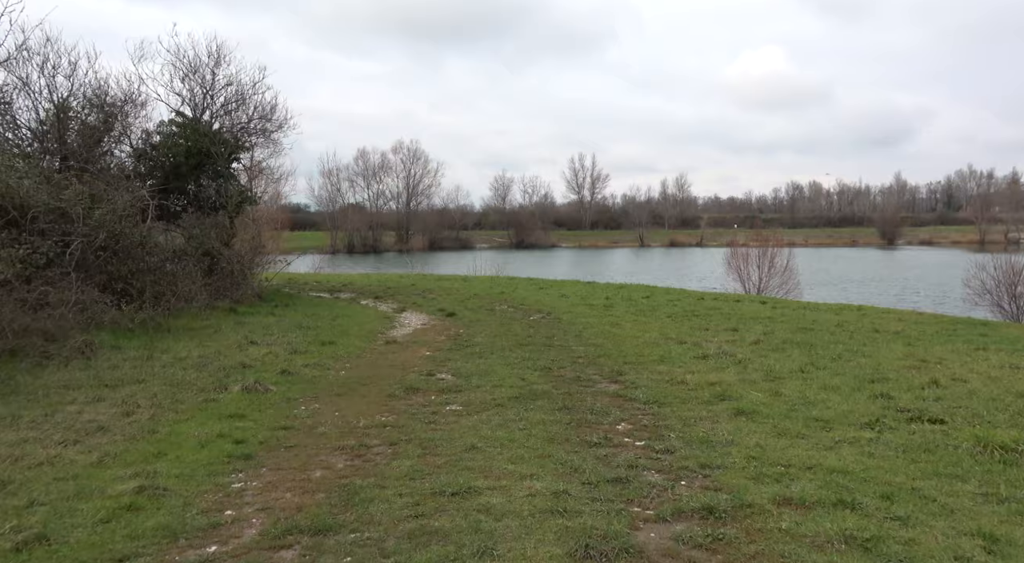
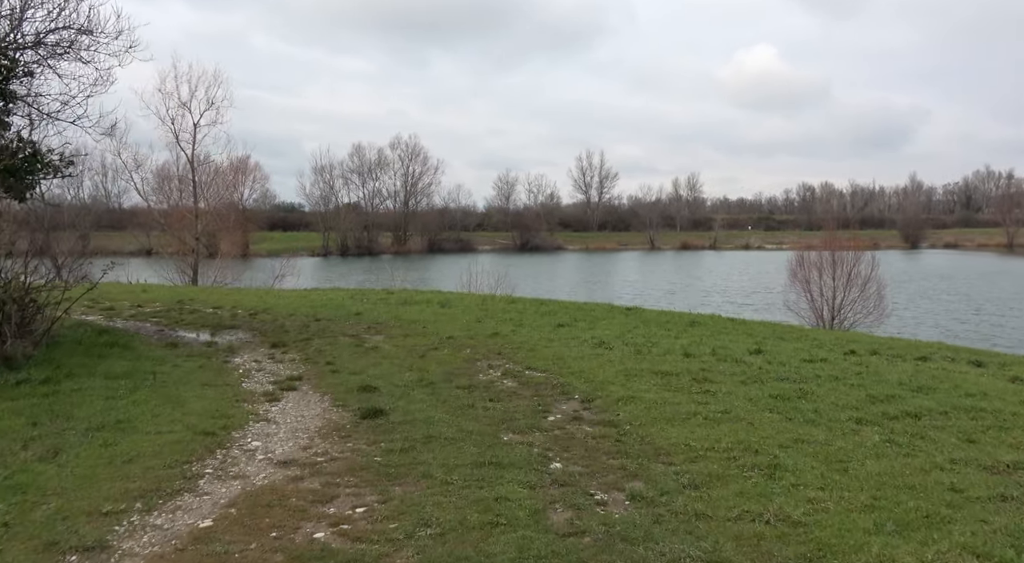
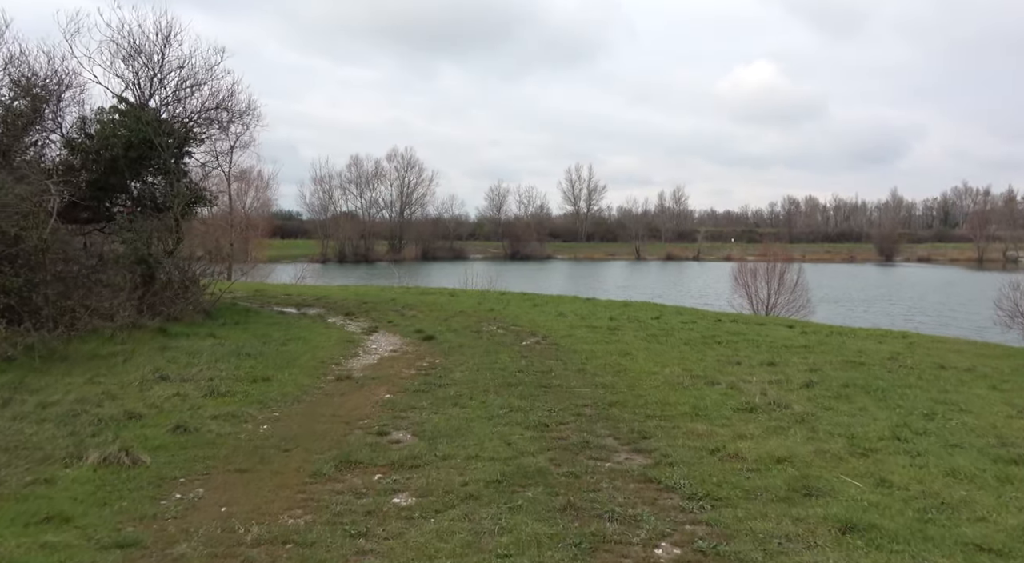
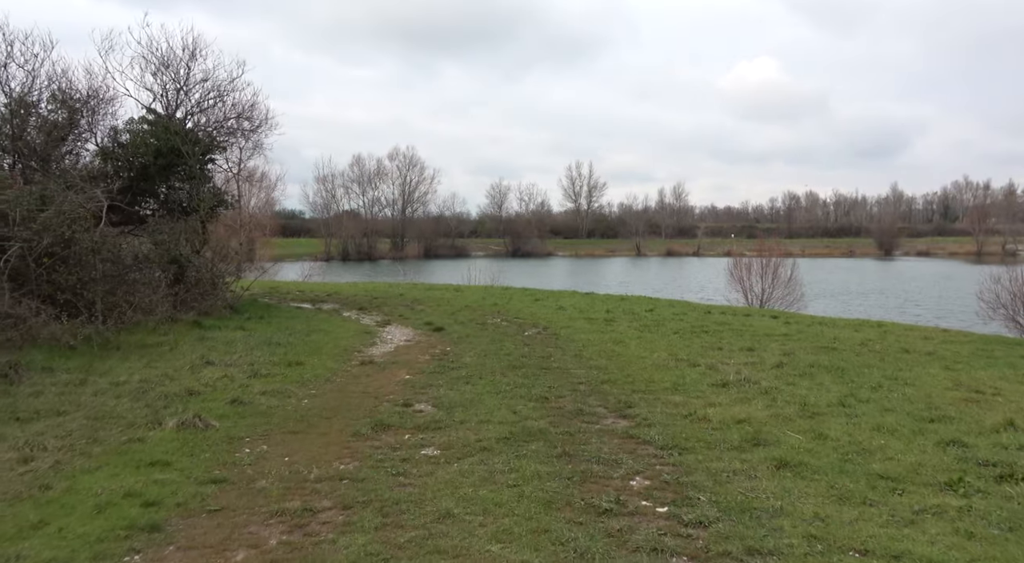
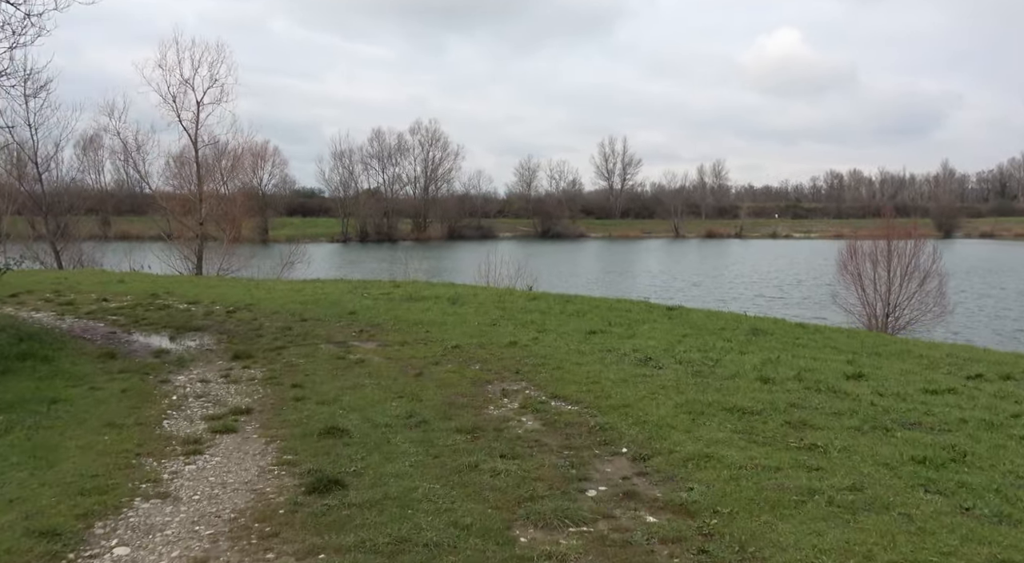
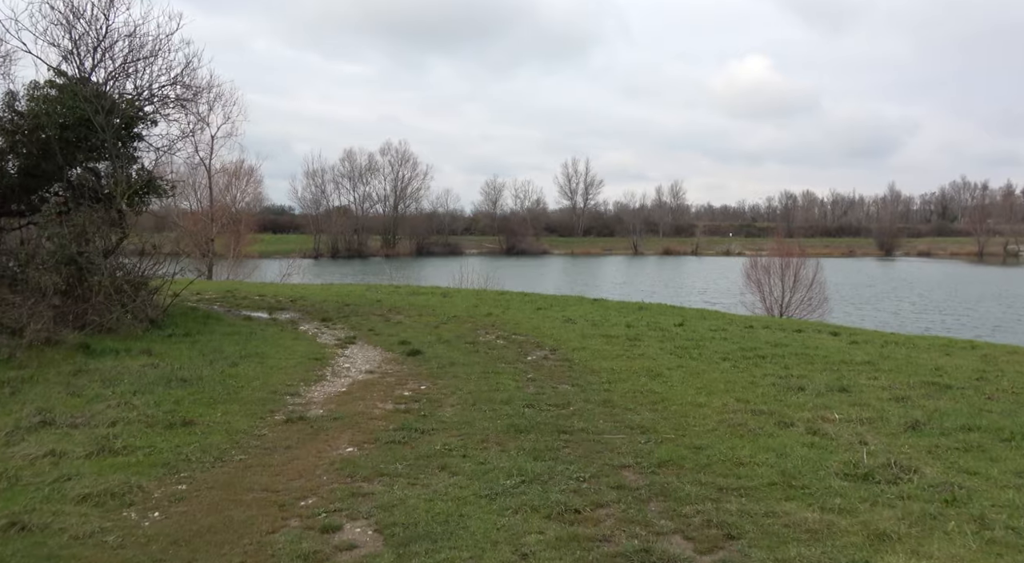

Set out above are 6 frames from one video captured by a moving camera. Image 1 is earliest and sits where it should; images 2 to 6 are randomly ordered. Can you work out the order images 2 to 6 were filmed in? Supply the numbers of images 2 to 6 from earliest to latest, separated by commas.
4, 3, 6, 2, 5
